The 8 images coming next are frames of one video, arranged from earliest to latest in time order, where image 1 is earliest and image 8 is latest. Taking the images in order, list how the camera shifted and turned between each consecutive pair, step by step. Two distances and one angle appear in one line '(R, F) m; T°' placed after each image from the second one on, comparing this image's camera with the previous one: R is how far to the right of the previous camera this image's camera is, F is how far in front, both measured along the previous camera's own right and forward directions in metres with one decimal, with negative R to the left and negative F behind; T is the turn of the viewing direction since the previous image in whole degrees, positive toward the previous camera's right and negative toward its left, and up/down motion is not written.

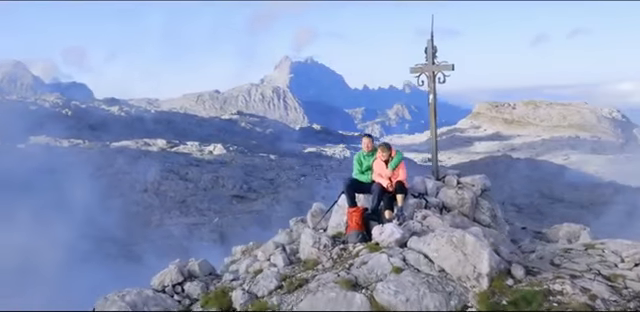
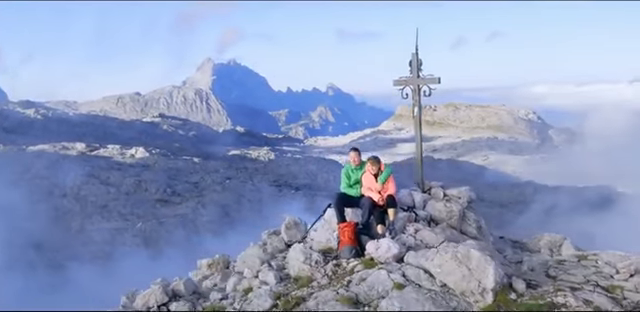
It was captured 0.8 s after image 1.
(-0.4, +0.1) m; +6°
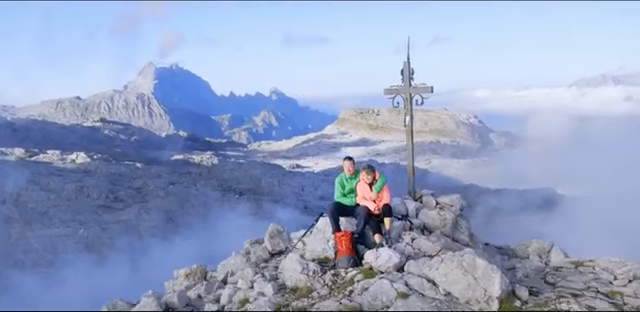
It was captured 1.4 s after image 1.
(-0.3, 0.0) m; +4°
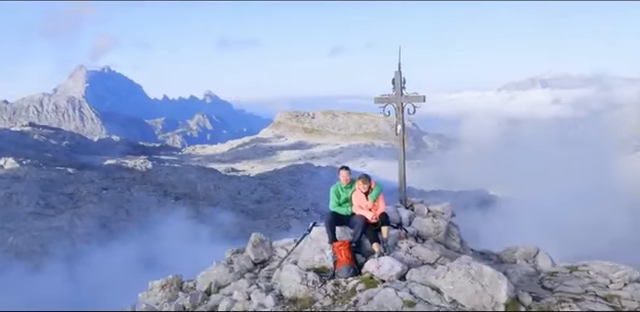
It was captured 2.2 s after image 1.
(-0.3, 0.0) m; +5°
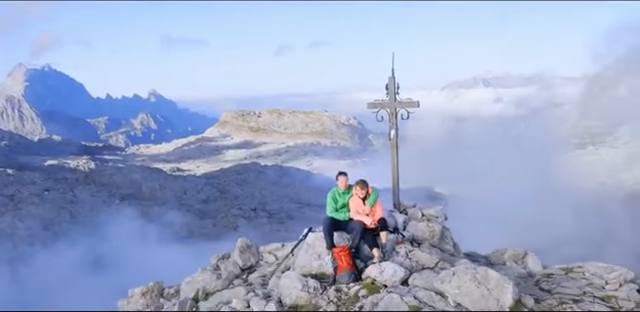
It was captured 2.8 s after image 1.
(-0.3, 0.0) m; +4°
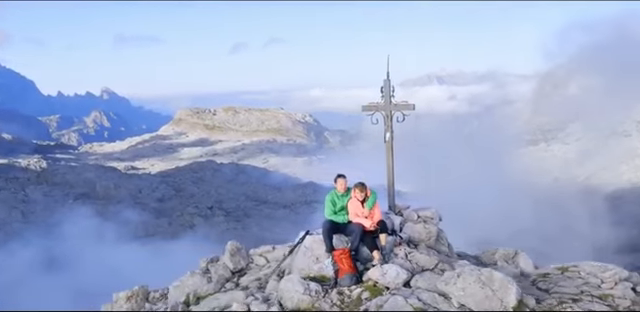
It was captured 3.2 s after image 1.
(-0.2, 0.0) m; +3°
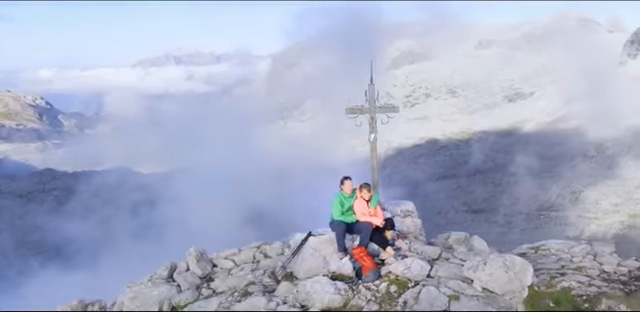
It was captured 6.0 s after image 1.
(-1.5, +0.1) m; +20°
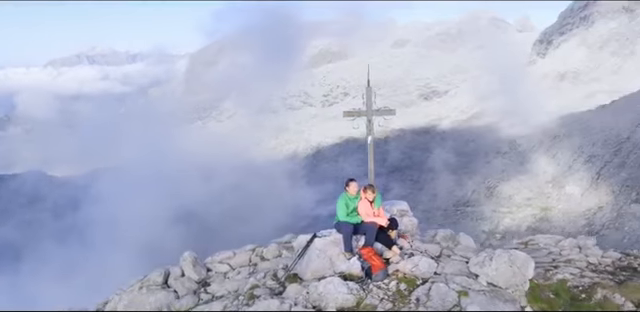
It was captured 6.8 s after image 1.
(-0.5, -0.1) m; +6°
